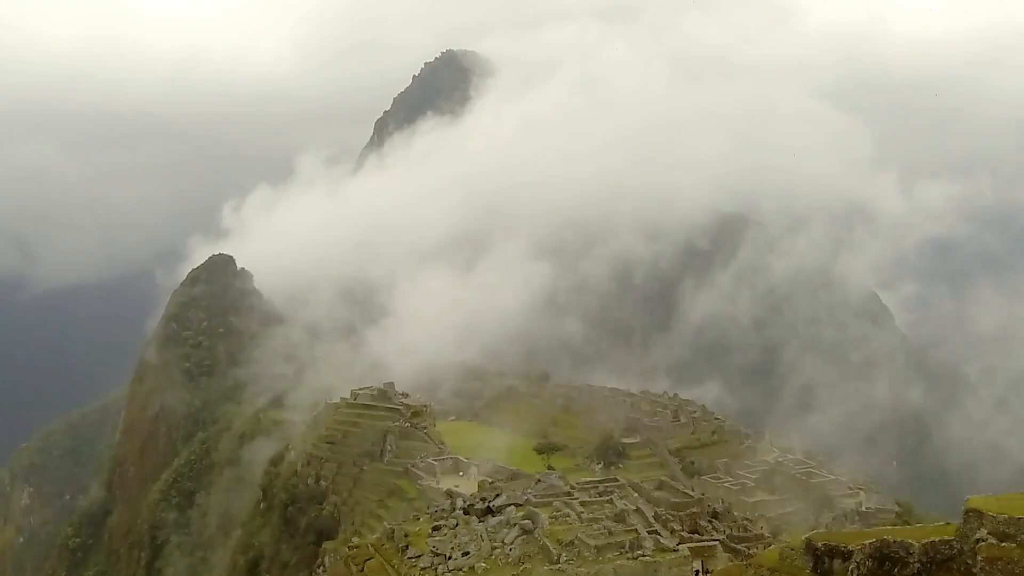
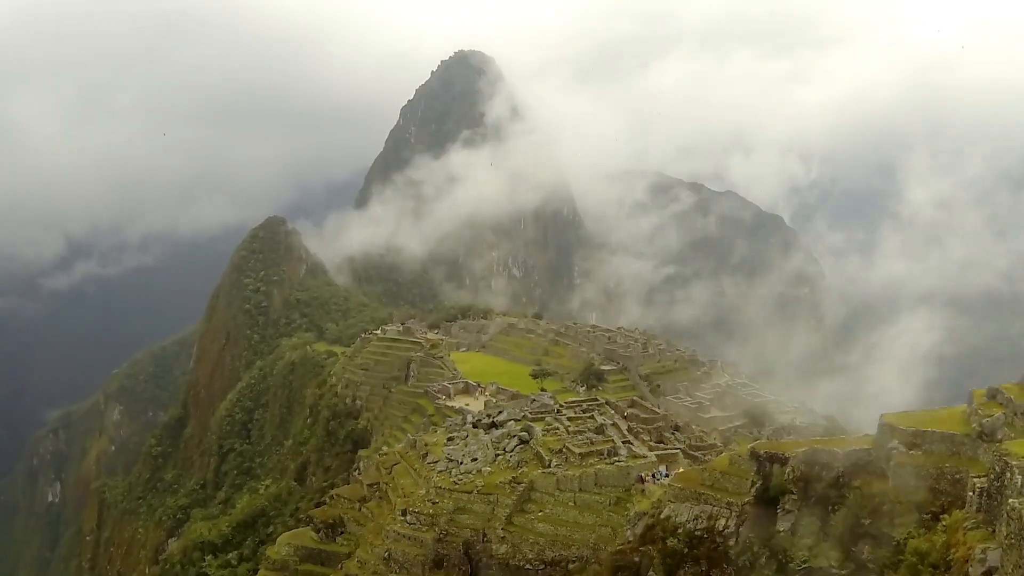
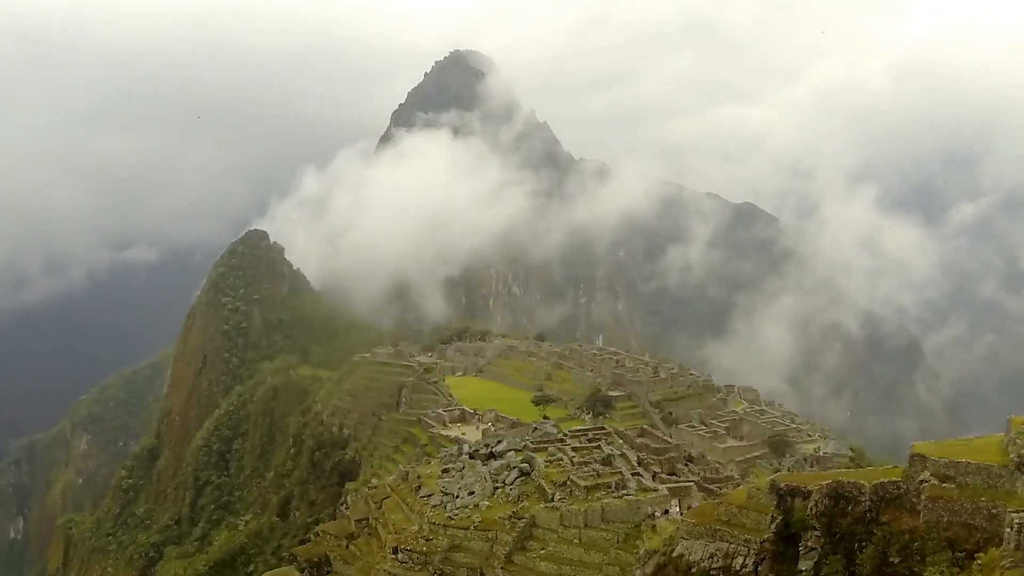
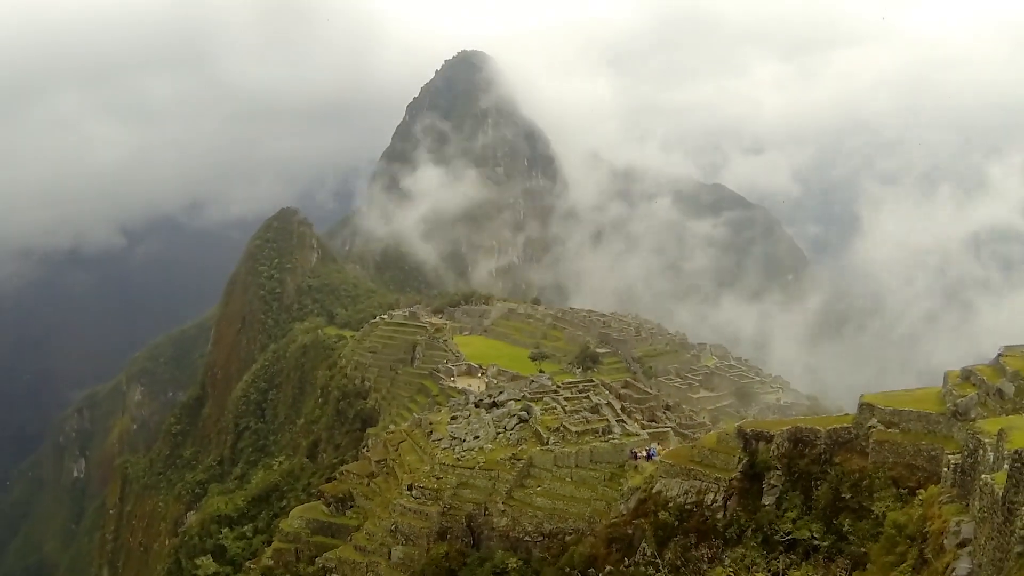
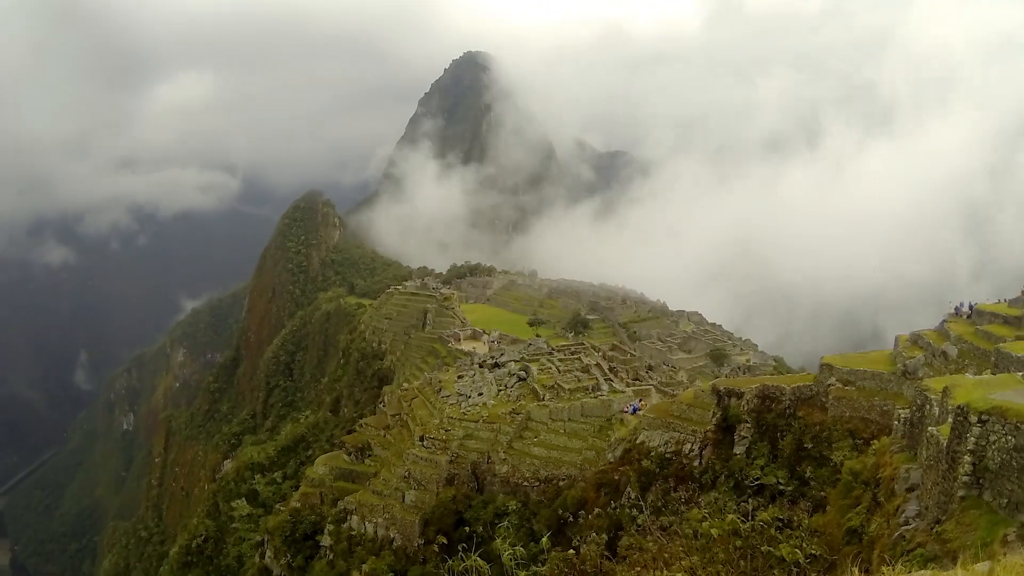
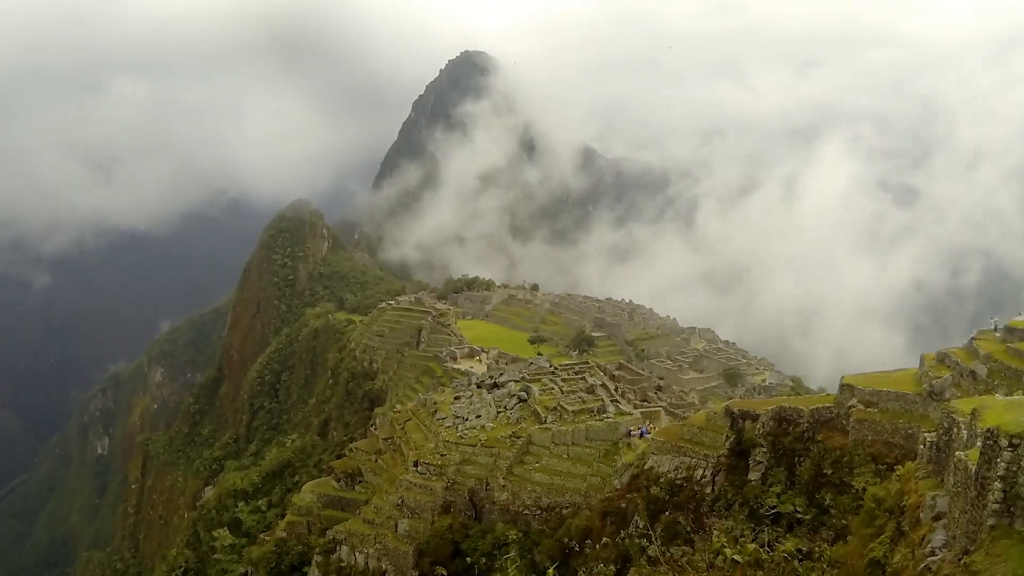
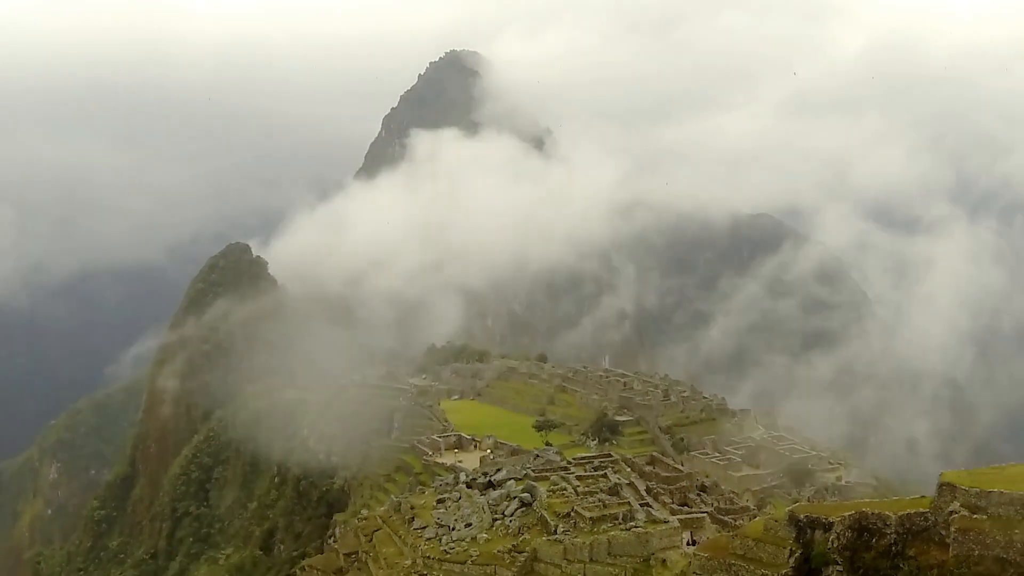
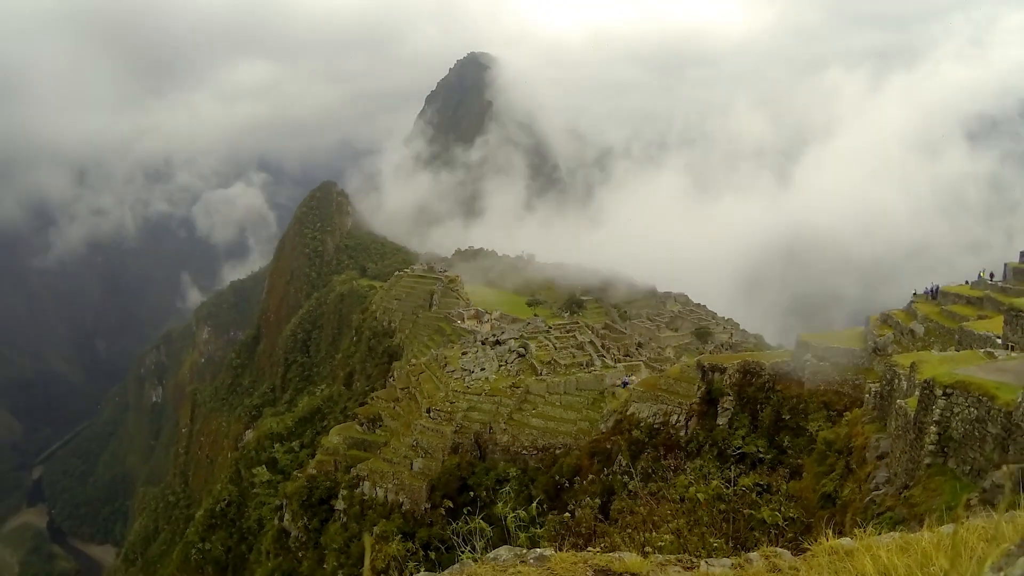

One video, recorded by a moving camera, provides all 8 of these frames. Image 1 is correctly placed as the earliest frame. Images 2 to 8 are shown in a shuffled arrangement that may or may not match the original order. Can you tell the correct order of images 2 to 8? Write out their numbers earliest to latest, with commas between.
7, 3, 2, 4, 6, 5, 8
